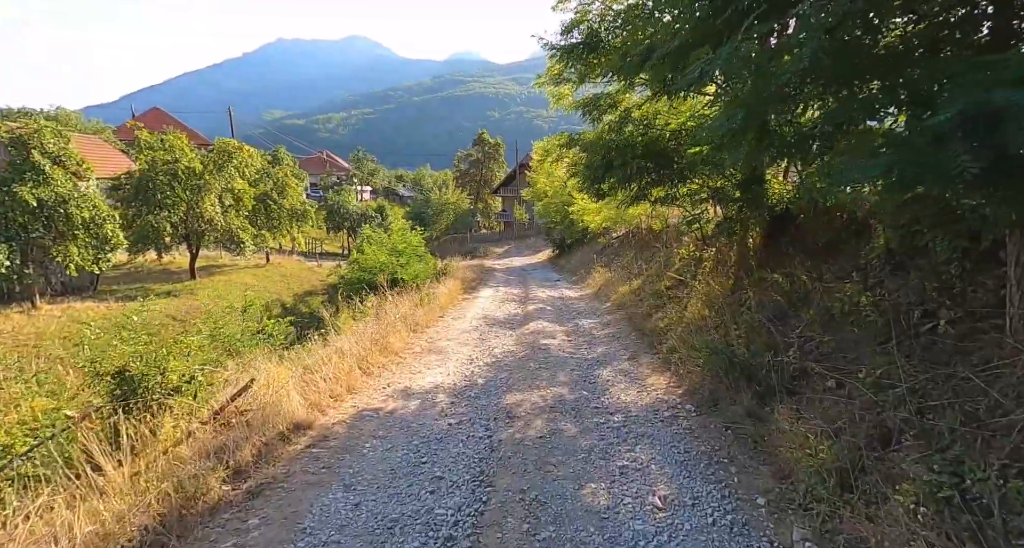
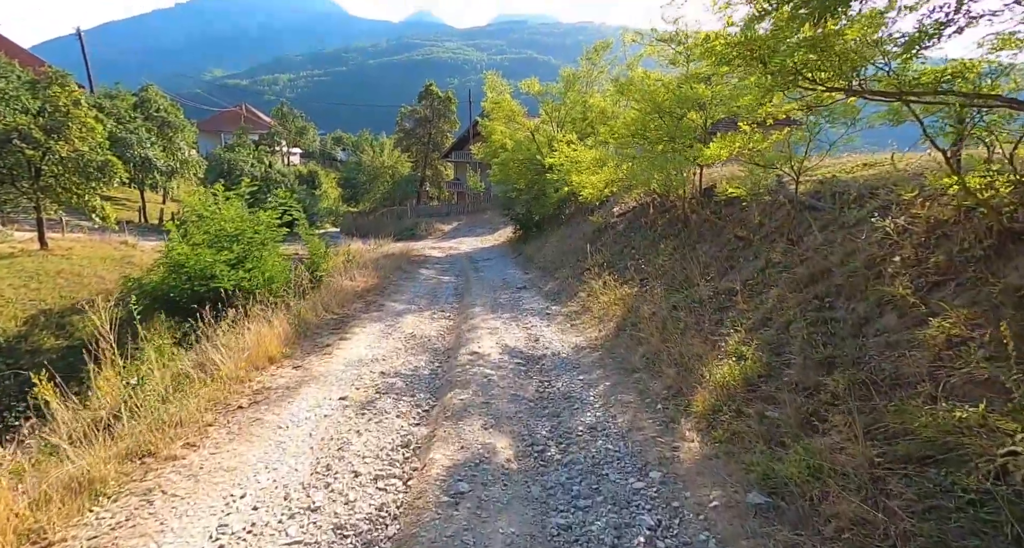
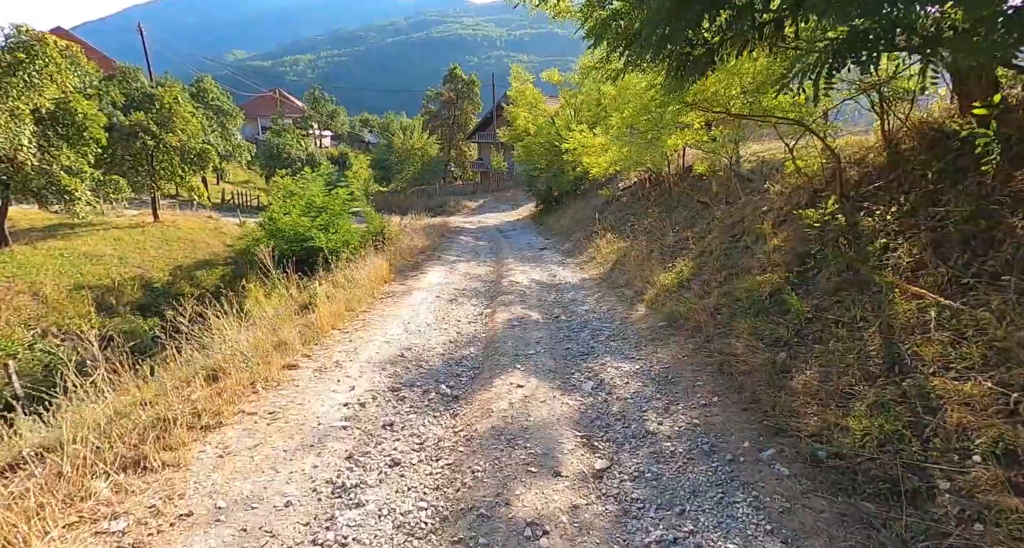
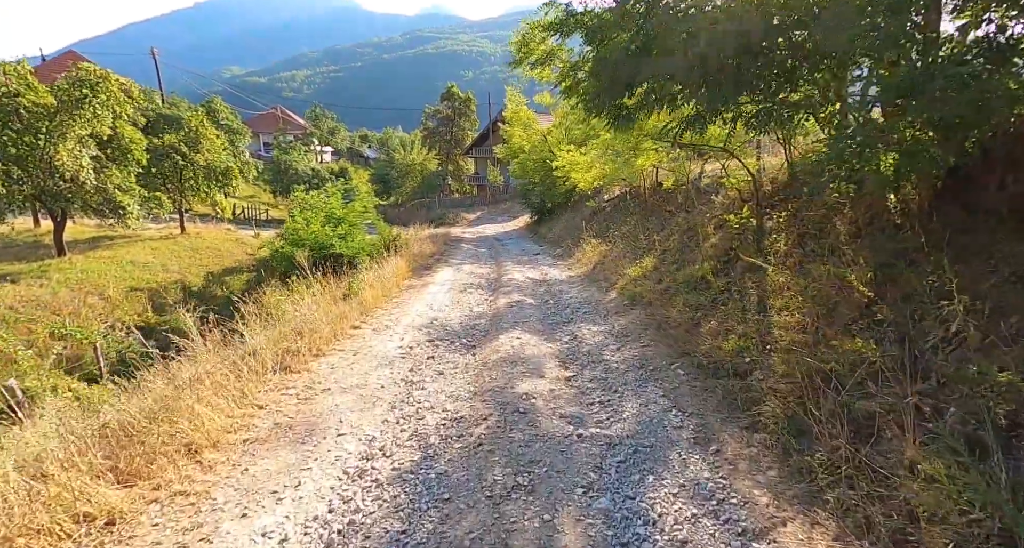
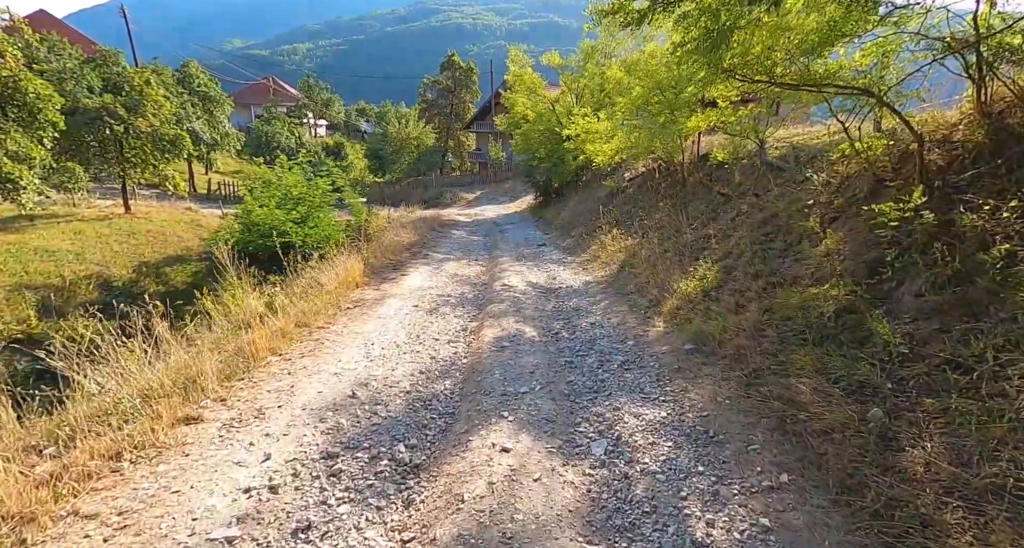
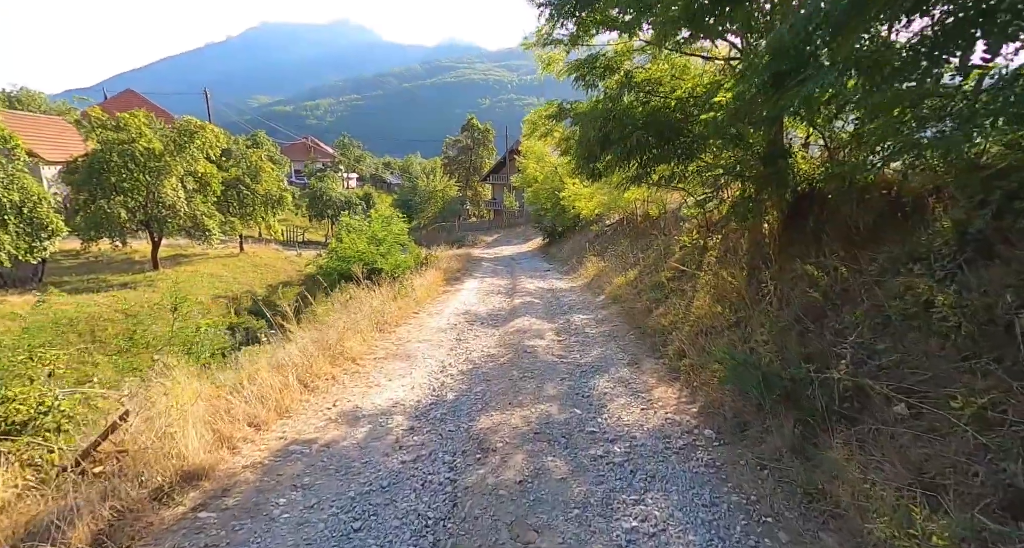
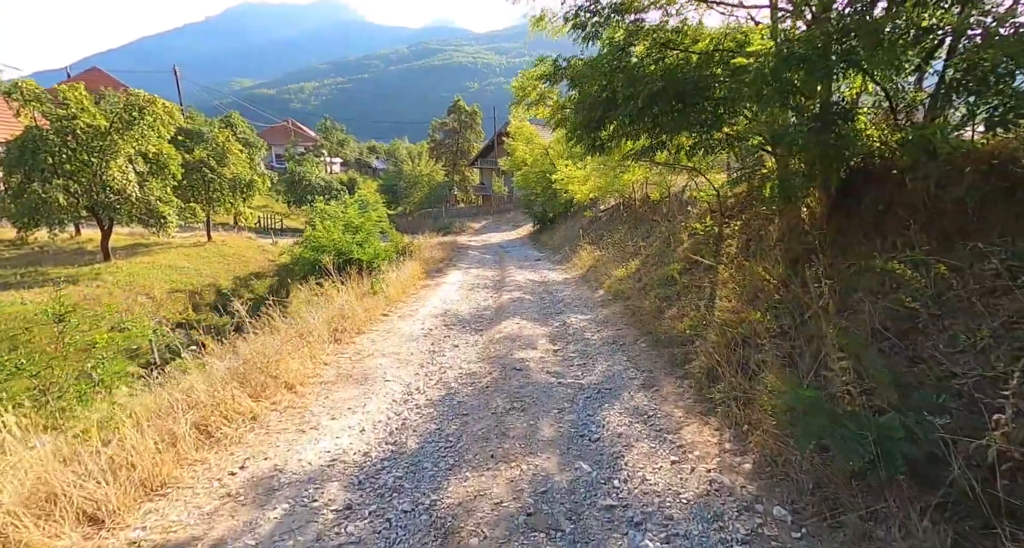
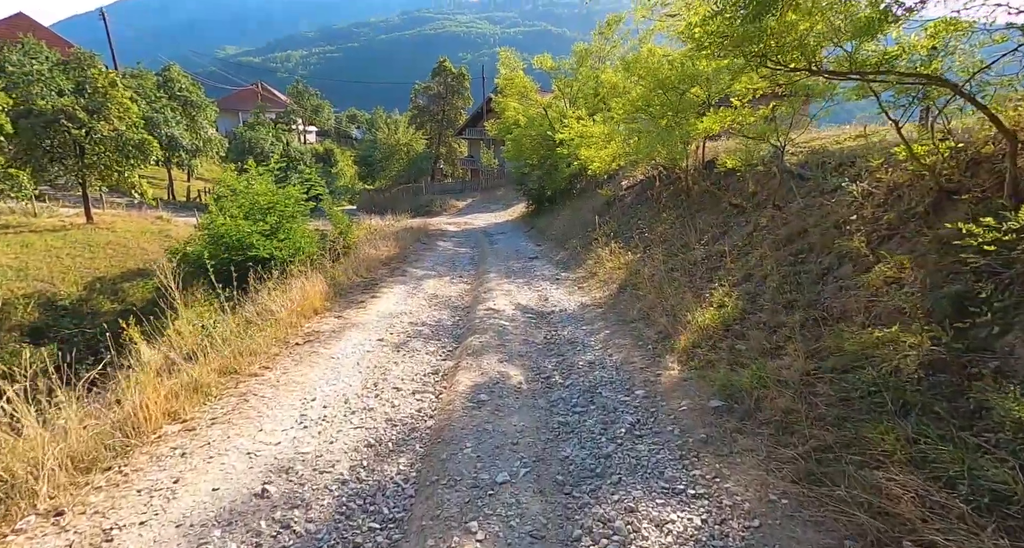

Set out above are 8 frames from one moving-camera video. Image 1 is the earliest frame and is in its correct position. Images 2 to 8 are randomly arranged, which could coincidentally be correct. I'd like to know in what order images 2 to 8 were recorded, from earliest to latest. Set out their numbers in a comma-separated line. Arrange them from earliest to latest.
6, 7, 4, 3, 5, 8, 2
